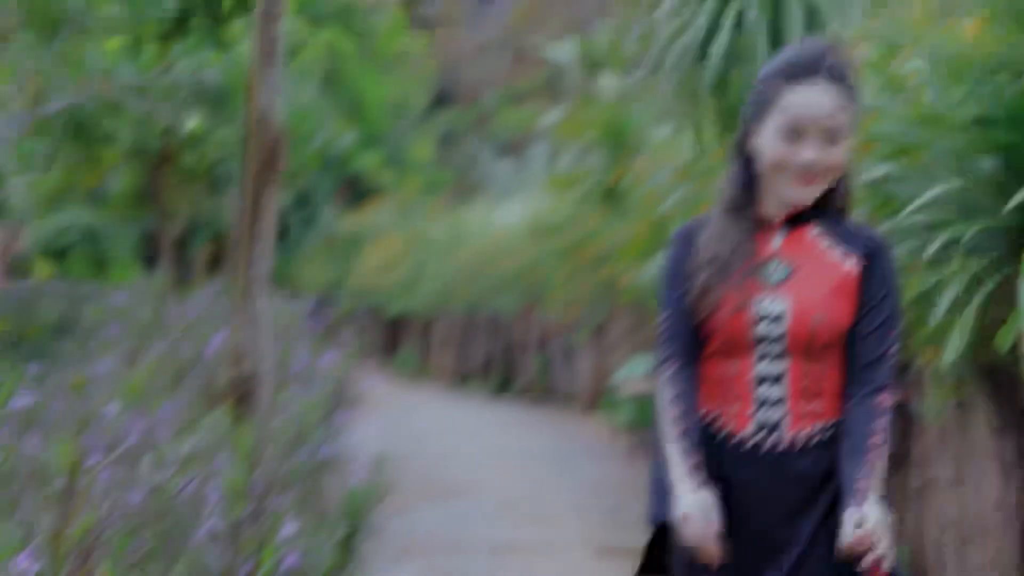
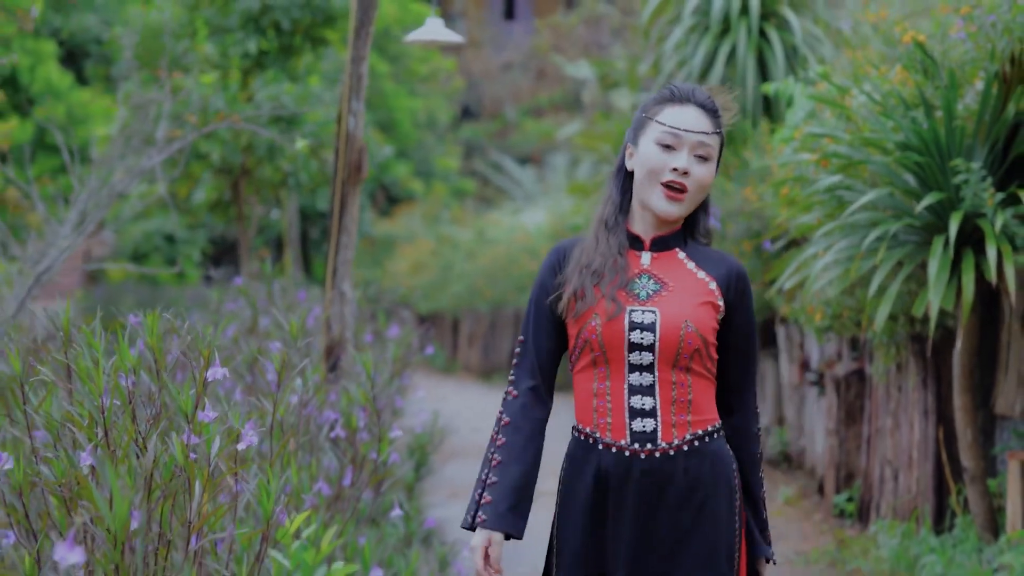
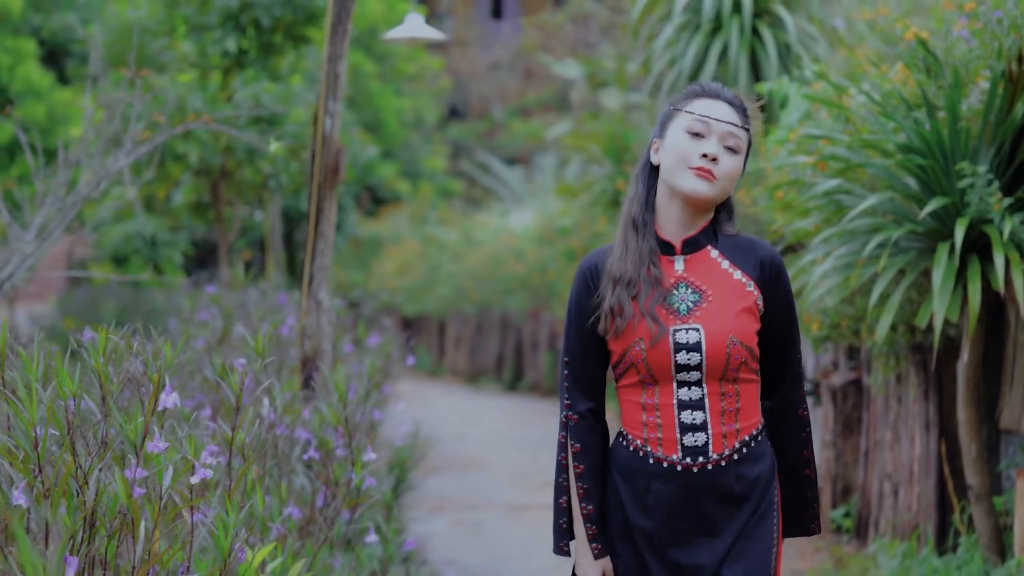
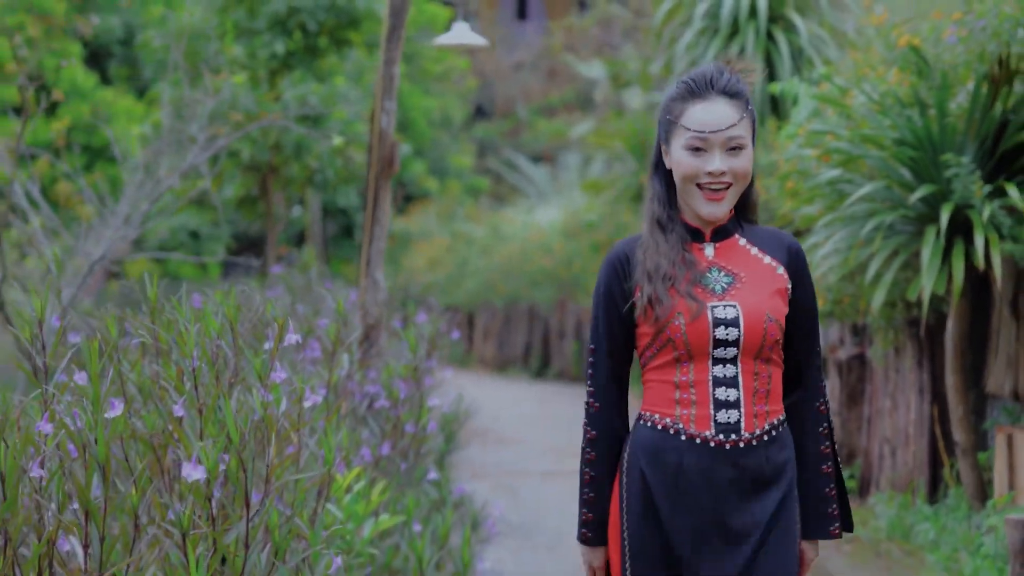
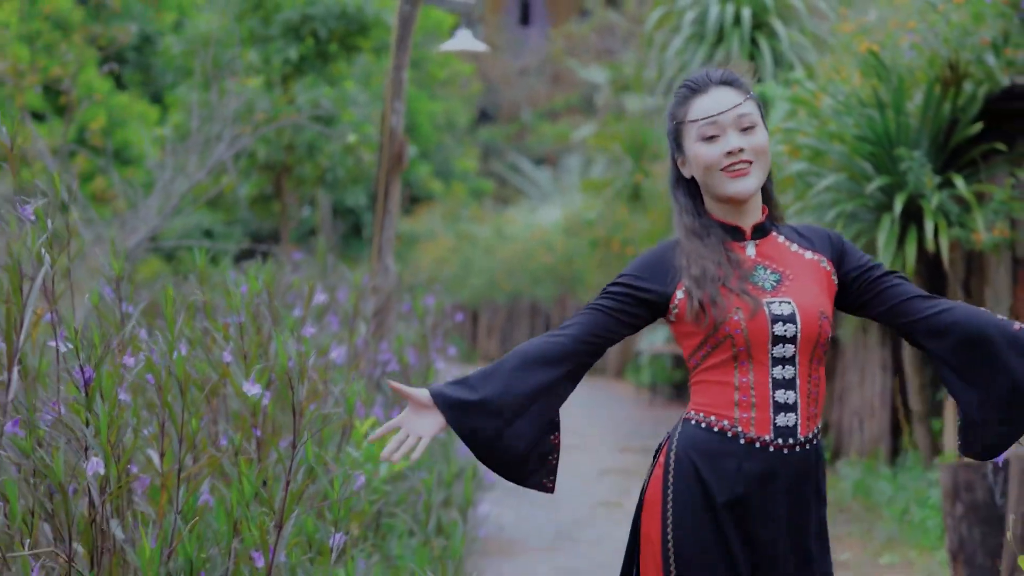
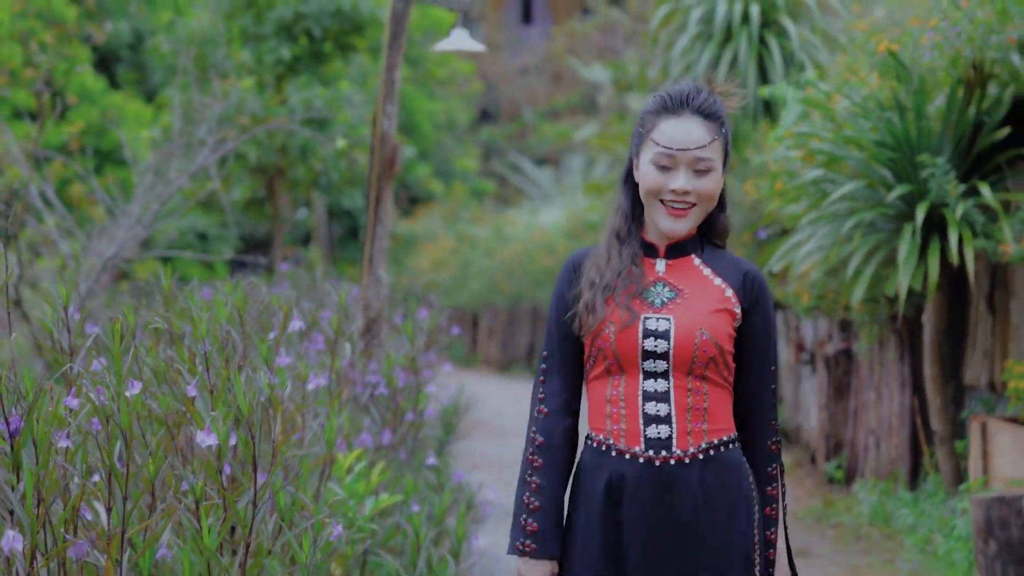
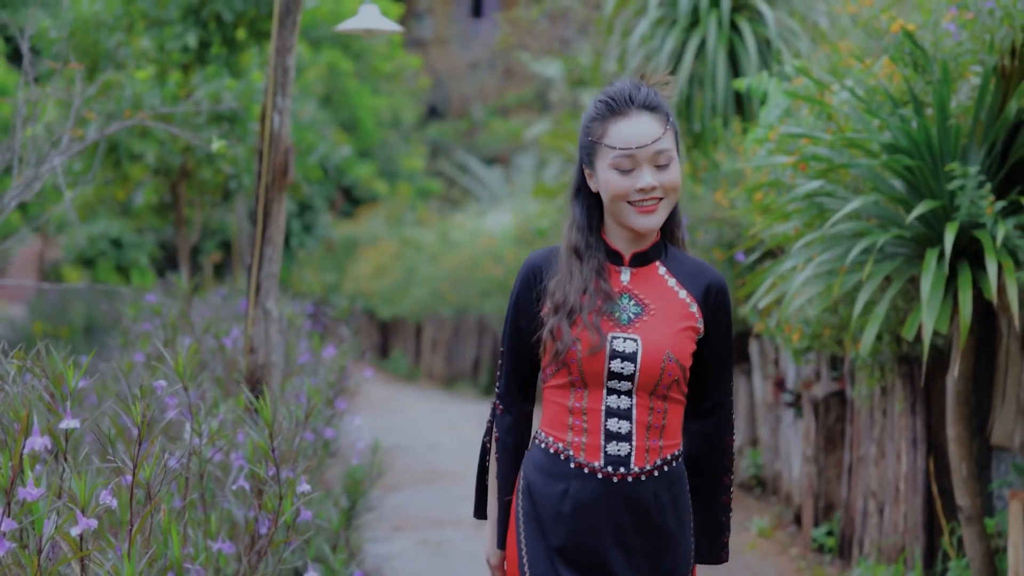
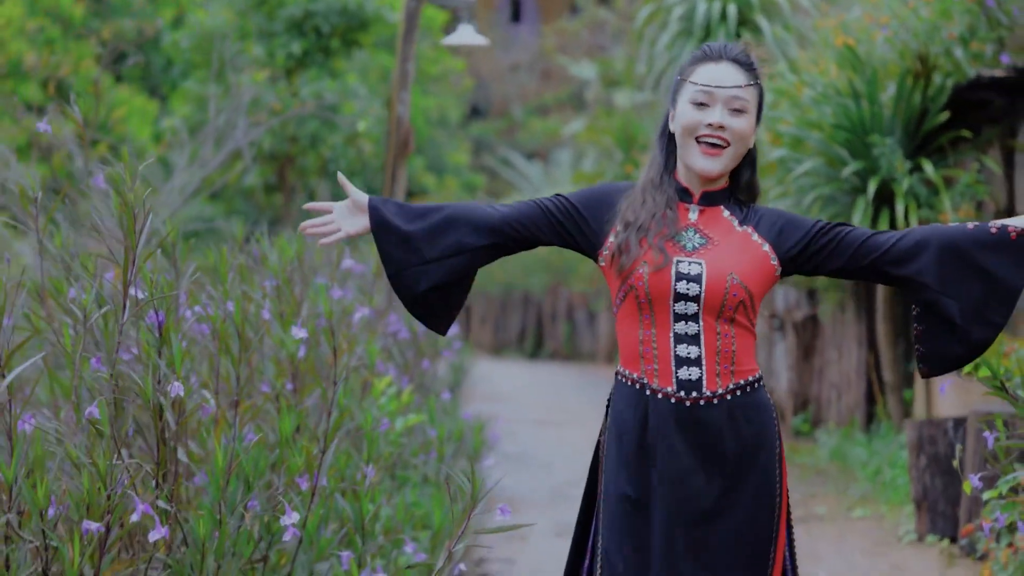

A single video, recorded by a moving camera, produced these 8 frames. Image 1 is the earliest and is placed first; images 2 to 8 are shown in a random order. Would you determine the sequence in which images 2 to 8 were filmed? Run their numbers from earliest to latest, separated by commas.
7, 3, 2, 4, 6, 5, 8
